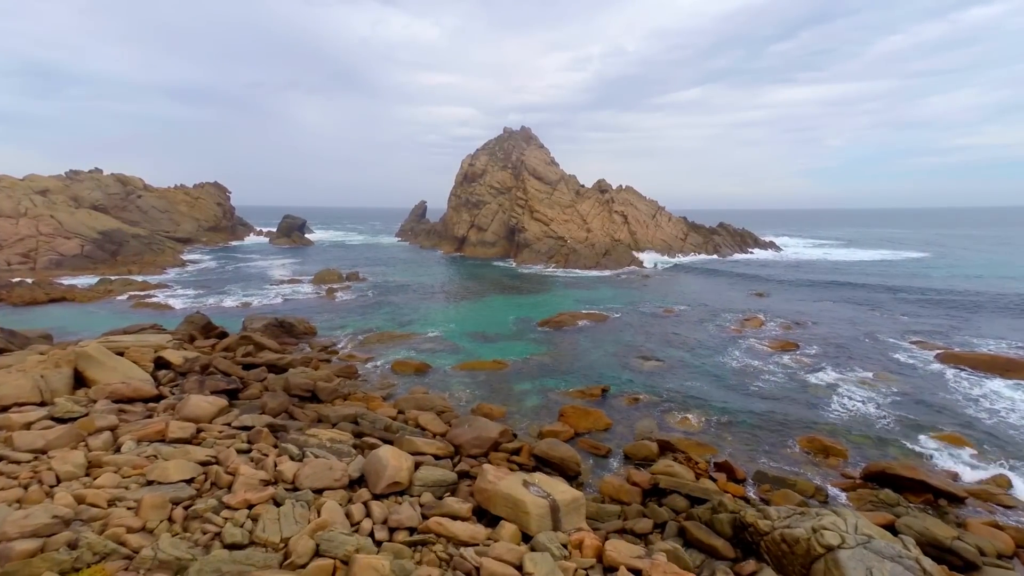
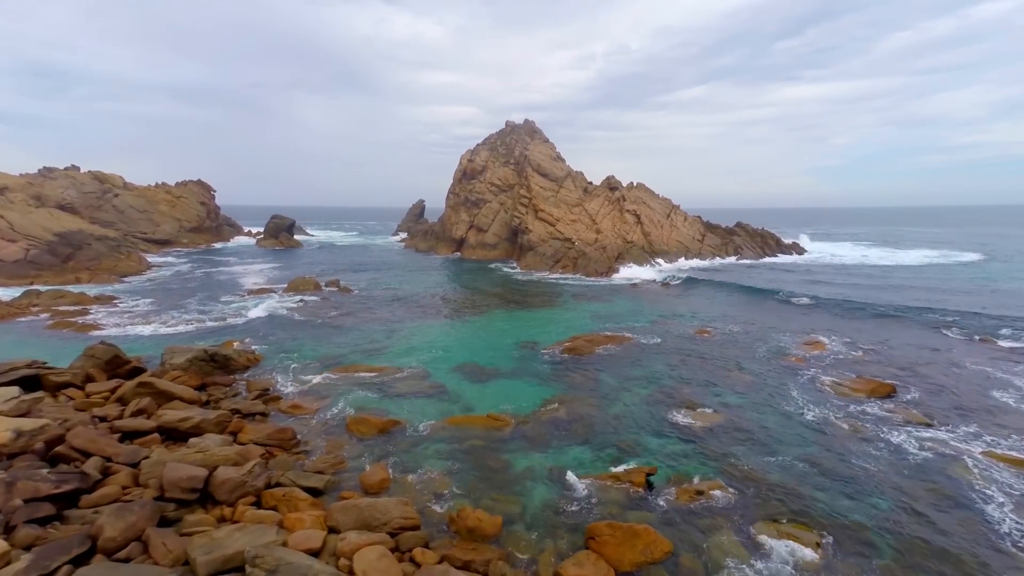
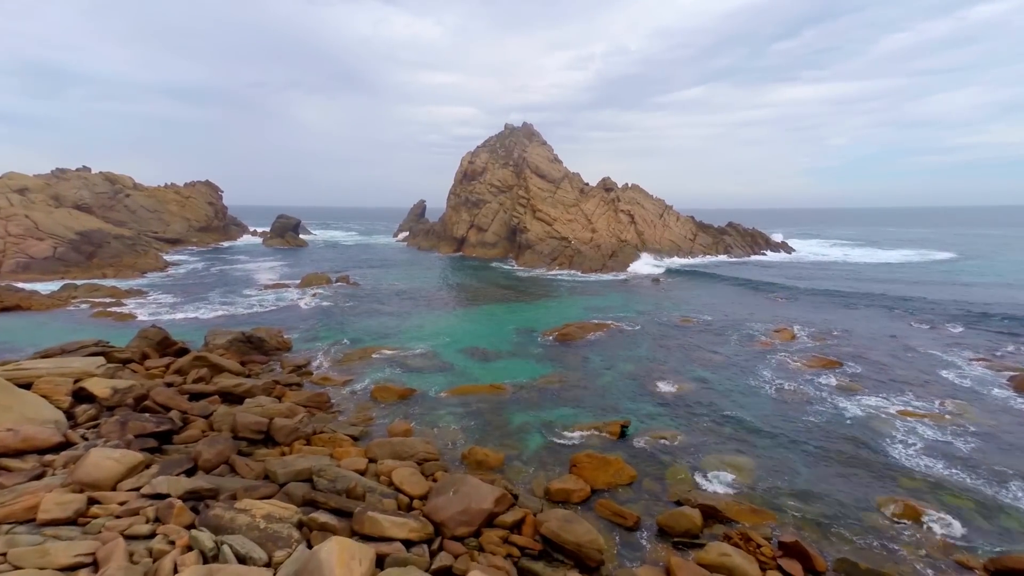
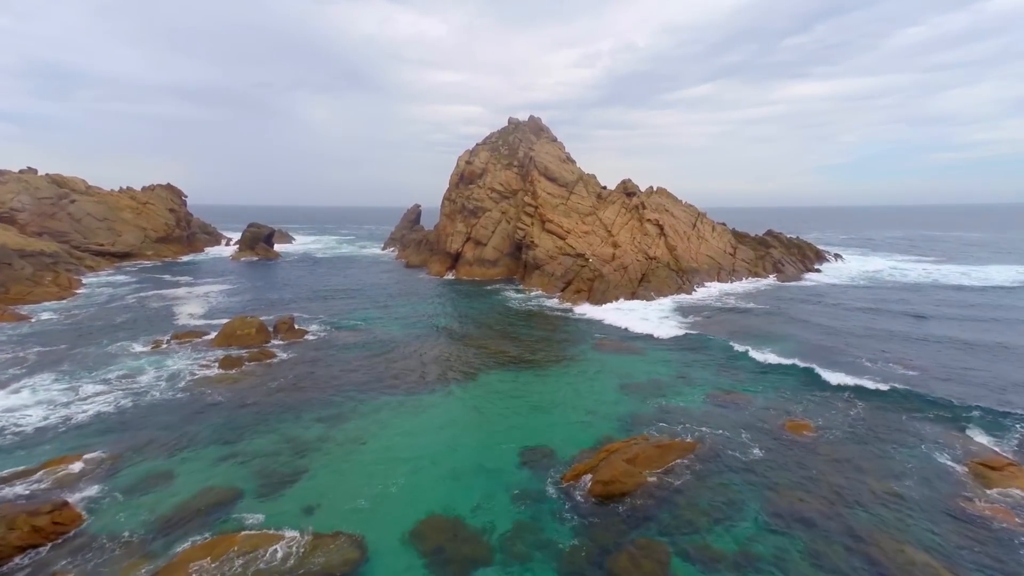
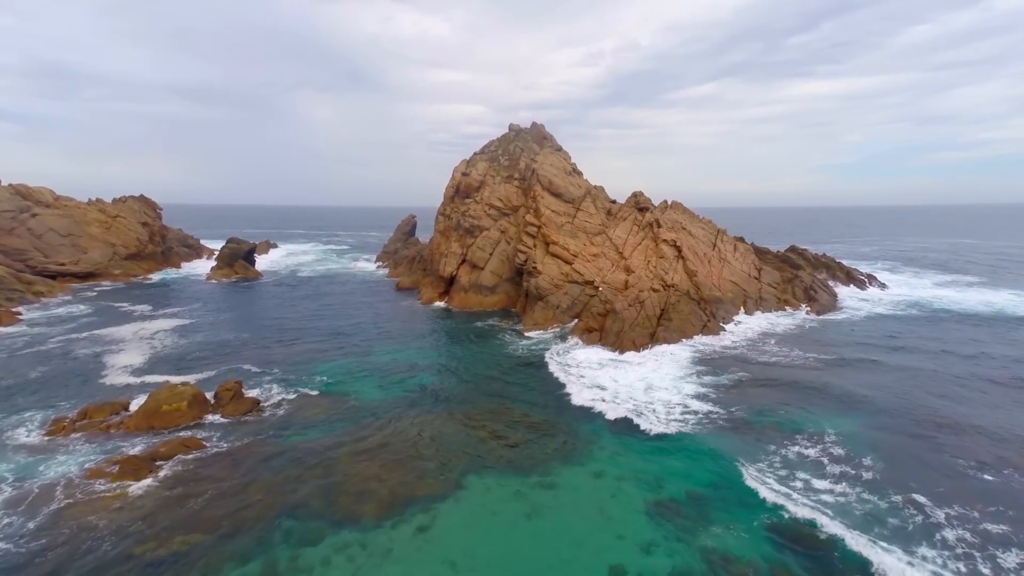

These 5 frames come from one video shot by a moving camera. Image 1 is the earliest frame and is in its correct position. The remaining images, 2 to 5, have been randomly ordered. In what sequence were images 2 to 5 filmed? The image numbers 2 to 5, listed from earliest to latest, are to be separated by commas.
3, 2, 4, 5
